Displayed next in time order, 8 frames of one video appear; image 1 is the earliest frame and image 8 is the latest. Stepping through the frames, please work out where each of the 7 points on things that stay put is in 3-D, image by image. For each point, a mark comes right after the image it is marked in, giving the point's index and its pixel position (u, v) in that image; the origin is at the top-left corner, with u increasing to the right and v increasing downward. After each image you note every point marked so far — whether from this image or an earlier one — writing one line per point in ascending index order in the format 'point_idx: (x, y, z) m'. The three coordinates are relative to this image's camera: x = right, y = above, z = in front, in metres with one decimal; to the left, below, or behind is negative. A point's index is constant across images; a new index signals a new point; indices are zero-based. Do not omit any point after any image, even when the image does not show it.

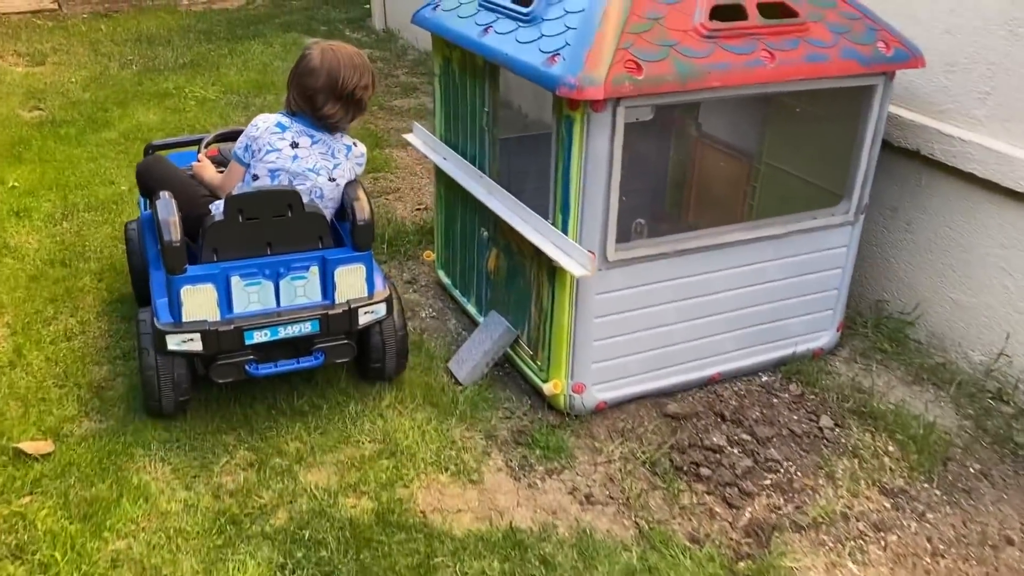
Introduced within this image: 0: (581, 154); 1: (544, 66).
0: (+0.2, +0.3, +2.3) m
1: (+0.1, +0.6, +2.3) m
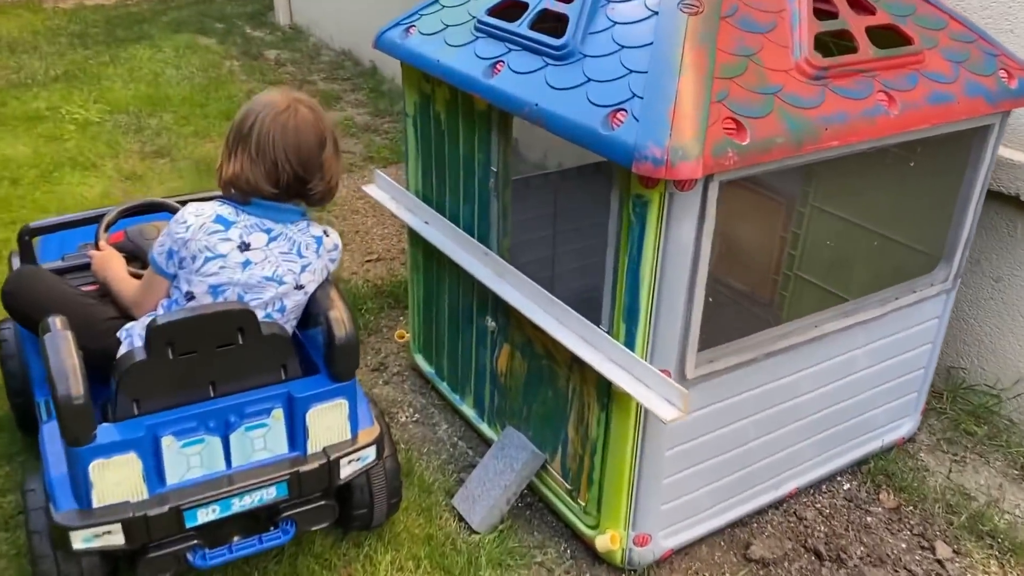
0: (+0.3, +0.1, +1.7) m
1: (+0.2, +0.3, +1.6) m
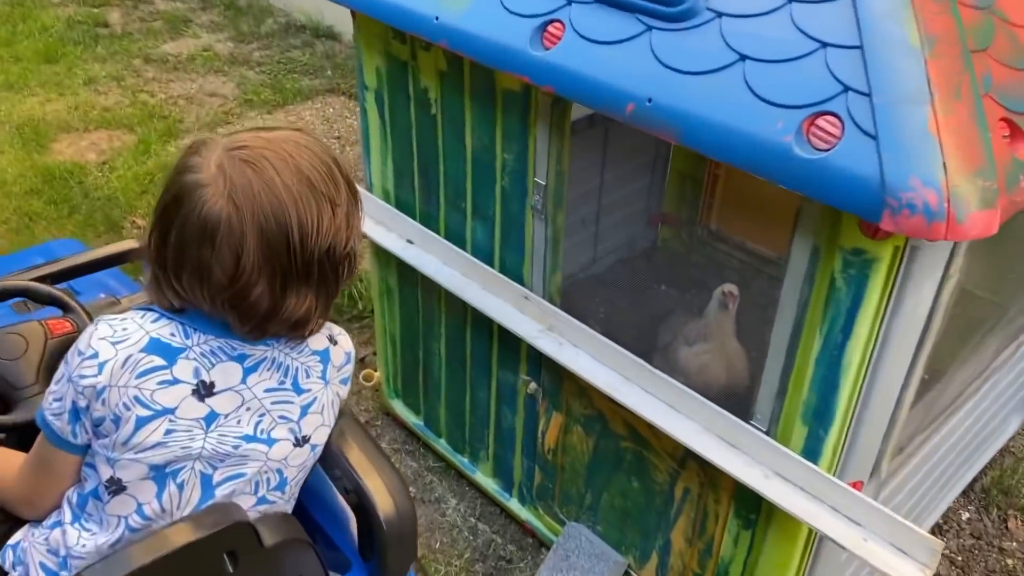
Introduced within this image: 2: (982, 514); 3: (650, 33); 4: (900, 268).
0: (+0.4, 0.0, +1.1) m
1: (+0.3, +0.2, +1.0) m
2: (+1.0, -0.5, +1.9) m
3: (+0.2, +0.3, +1.1) m
4: (+0.4, 0.0, +1.0) m
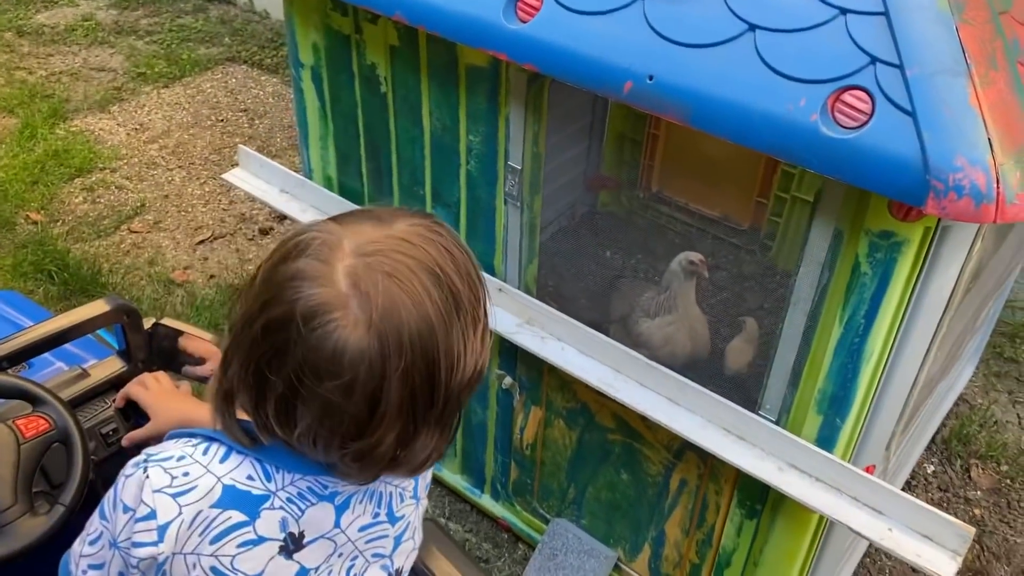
0: (+0.4, 0.0, +1.0) m
1: (+0.3, +0.2, +0.9) m
2: (+0.9, -0.4, +1.9) m
3: (+0.1, +0.3, +1.0) m
4: (+0.4, 0.0, +1.0) m
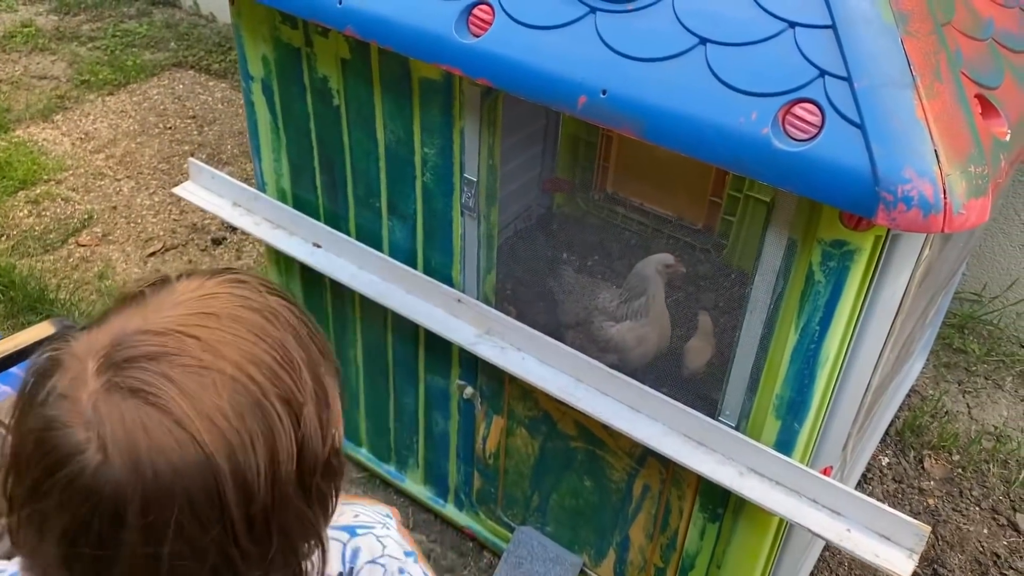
0: (+0.4, 0.0, +1.0) m
1: (+0.3, +0.2, +0.9) m
2: (+0.8, -0.4, +1.9) m
3: (+0.1, +0.3, +1.0) m
4: (+0.4, 0.0, +1.0) m
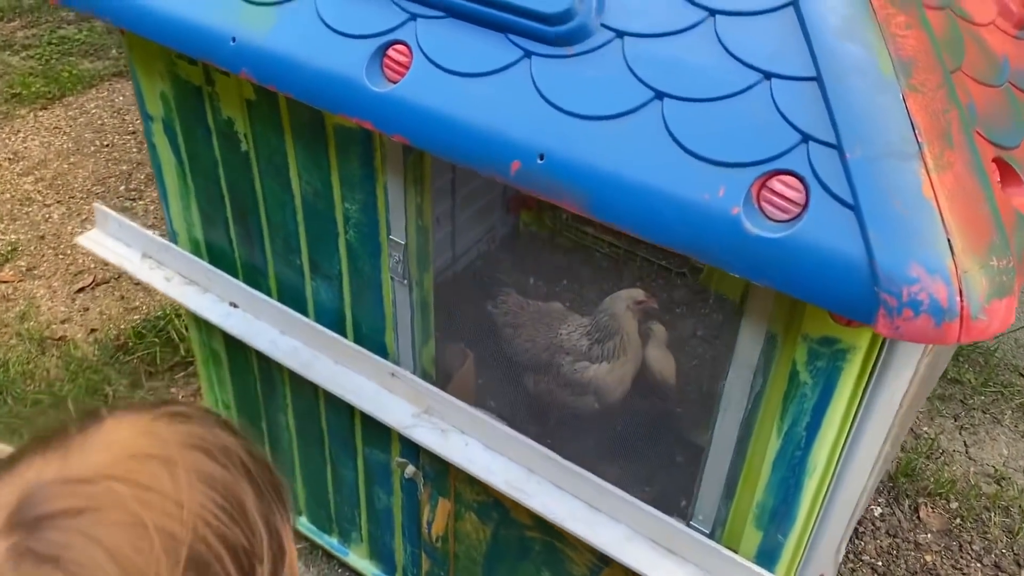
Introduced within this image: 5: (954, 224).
0: (+0.3, -0.1, +0.8) m
1: (+0.2, +0.1, +0.7) m
2: (+0.8, -0.4, +1.8) m
3: (0.0, +0.2, +0.9) m
4: (+0.3, -0.1, +0.8) m
5: (+0.3, 0.0, +0.7) m
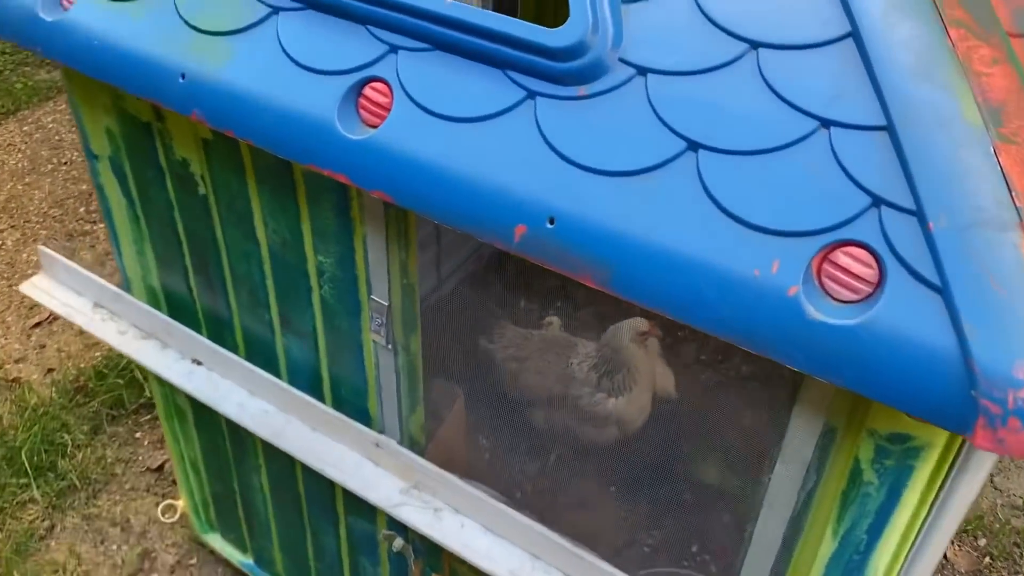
0: (+0.3, -0.2, +0.7) m
1: (+0.2, 0.0, +0.6) m
2: (+0.7, -0.5, +1.7) m
3: (0.0, +0.1, +0.7) m
4: (+0.3, -0.1, +0.7) m
5: (+0.3, 0.0, +0.6) m
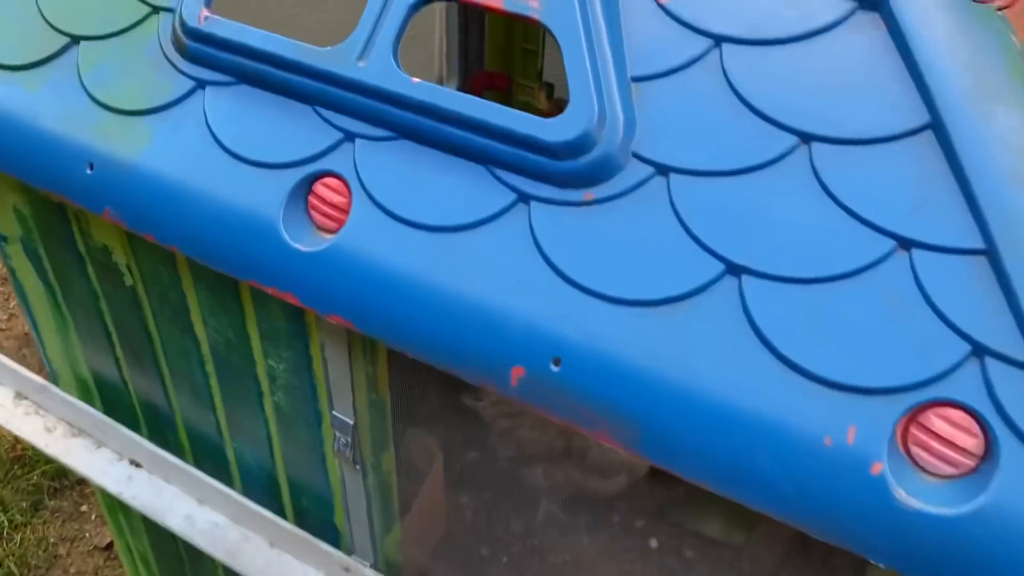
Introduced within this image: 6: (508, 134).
0: (+0.3, -0.3, +0.6) m
1: (+0.2, -0.1, +0.5) m
2: (+0.7, -0.5, +1.5) m
3: (0.0, +0.1, +0.6) m
4: (+0.3, -0.2, +0.5) m
5: (+0.3, -0.1, +0.4) m
6: (0.0, +0.1, +0.6) m
